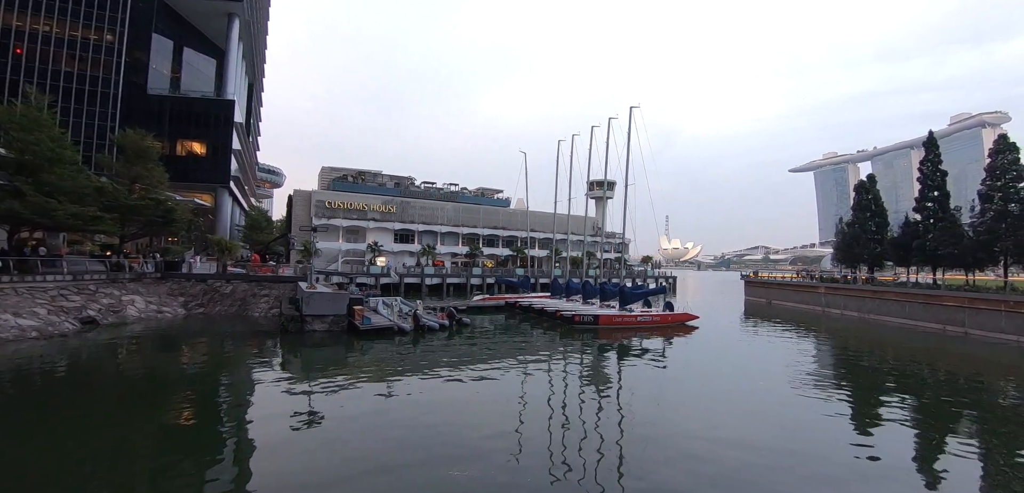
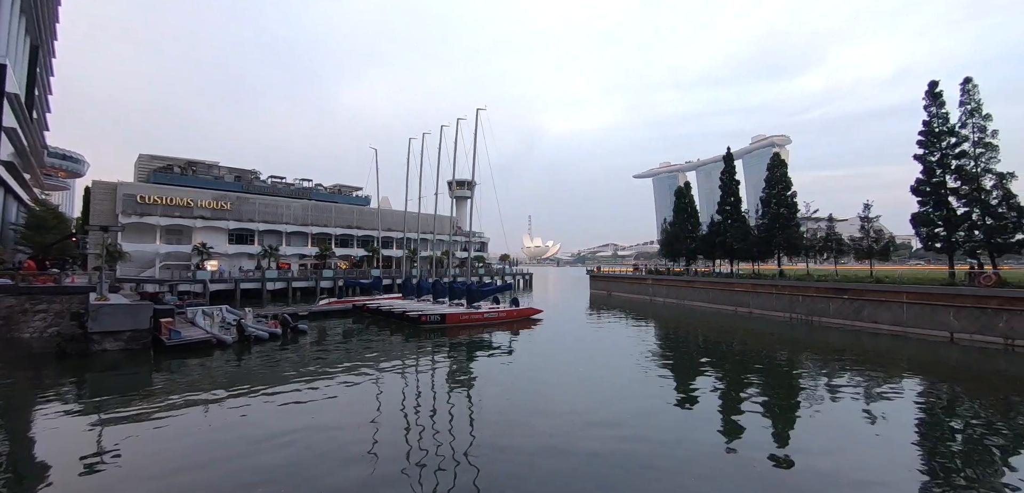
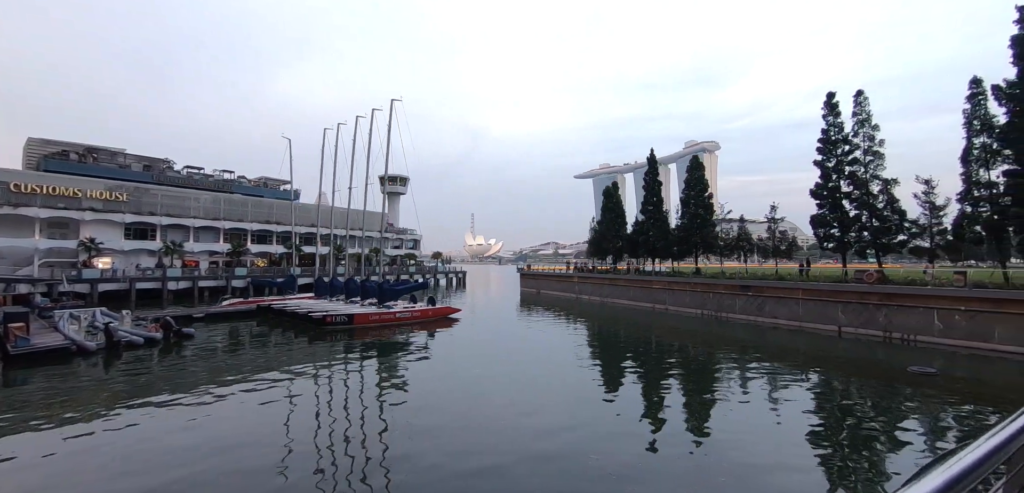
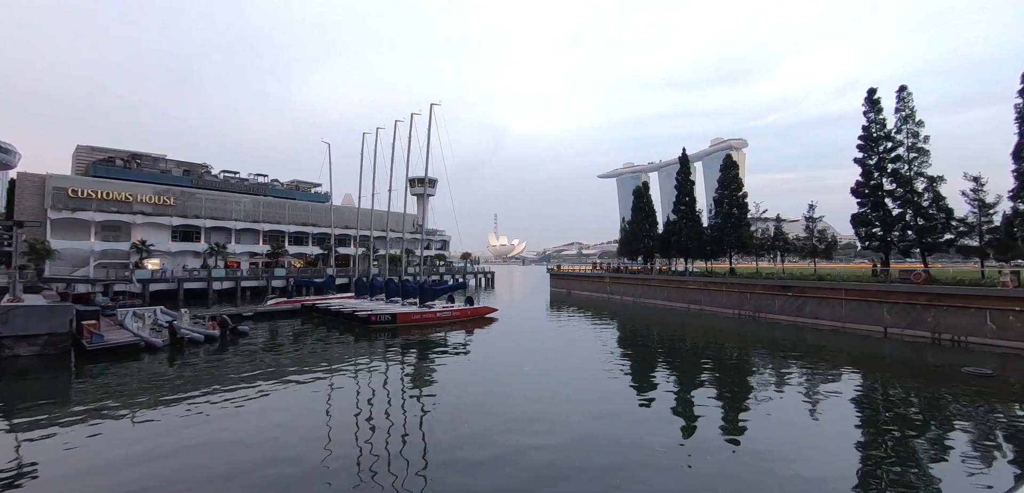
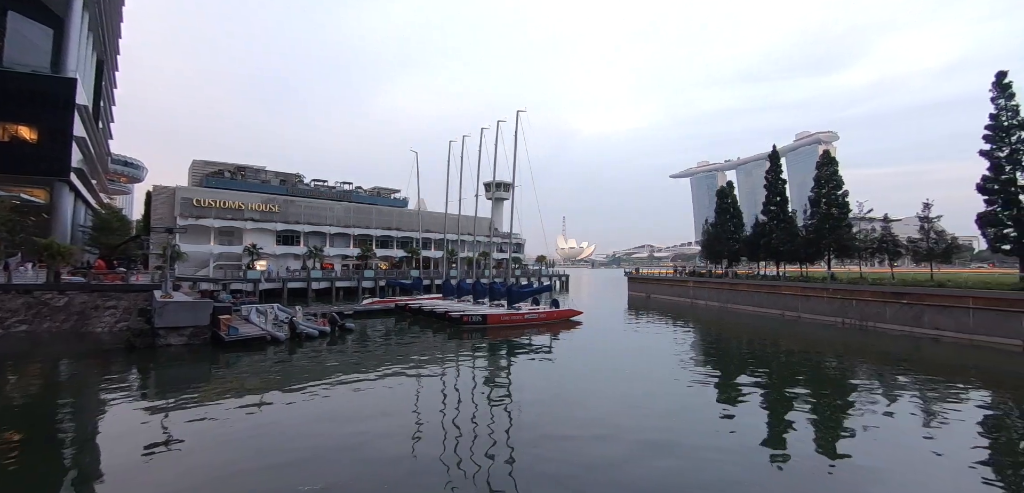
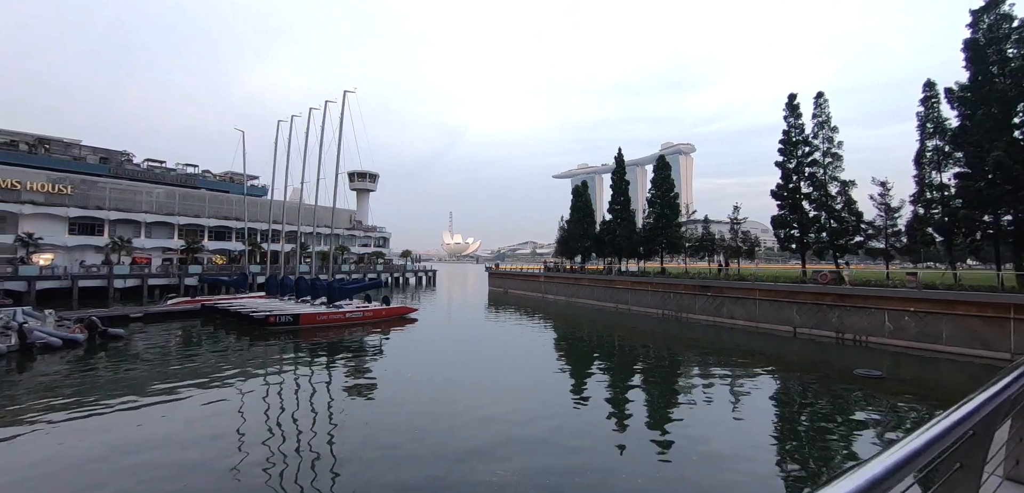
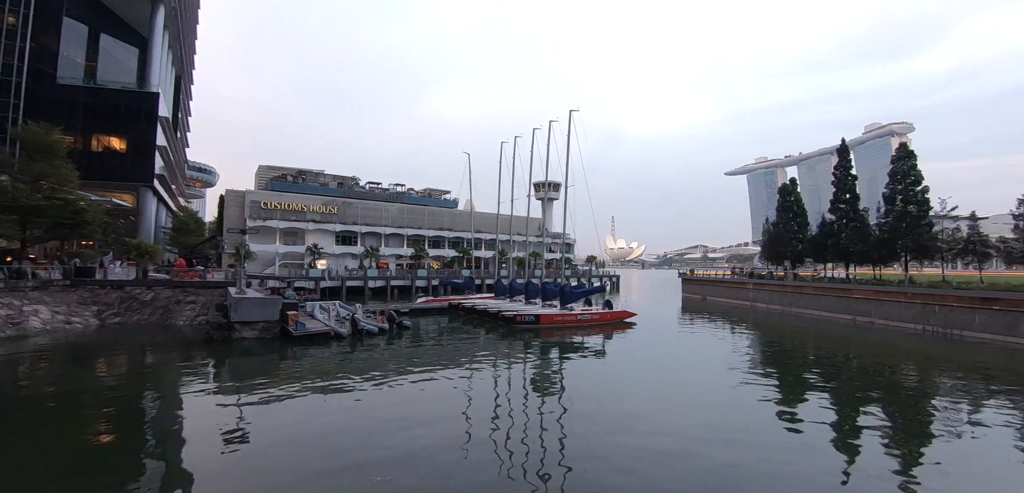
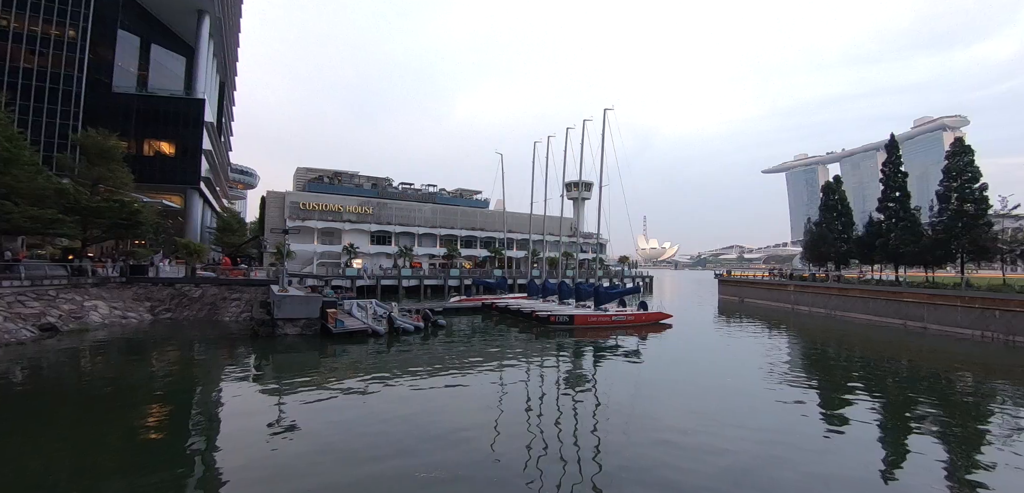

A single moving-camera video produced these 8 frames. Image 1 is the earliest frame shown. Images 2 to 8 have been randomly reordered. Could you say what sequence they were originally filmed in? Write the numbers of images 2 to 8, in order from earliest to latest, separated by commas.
8, 7, 5, 2, 4, 3, 6
